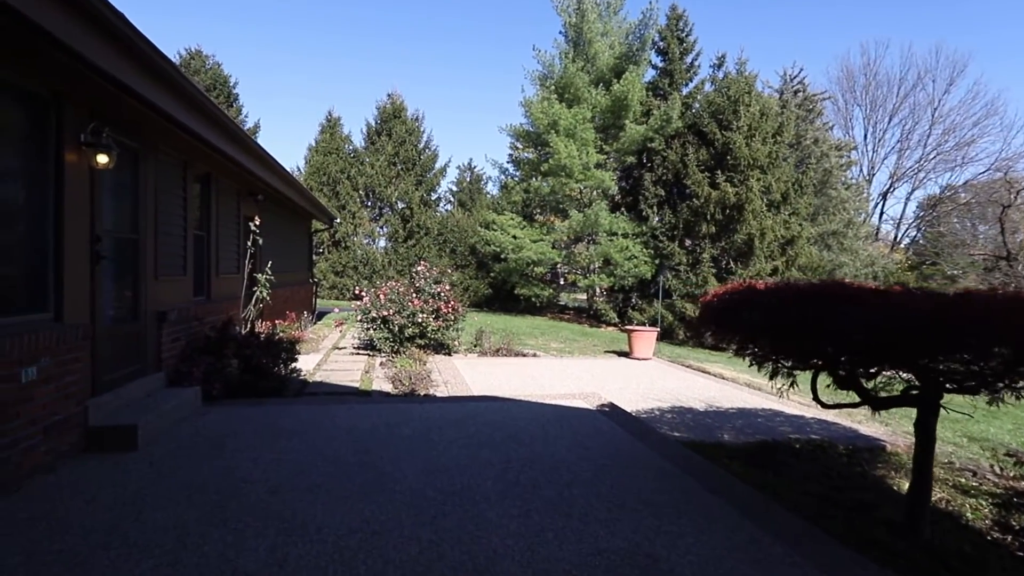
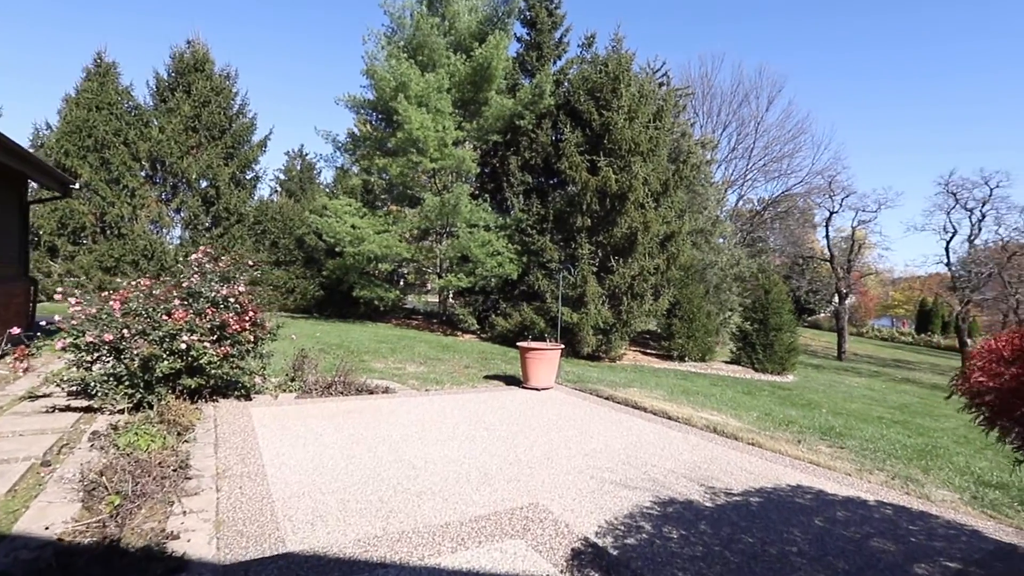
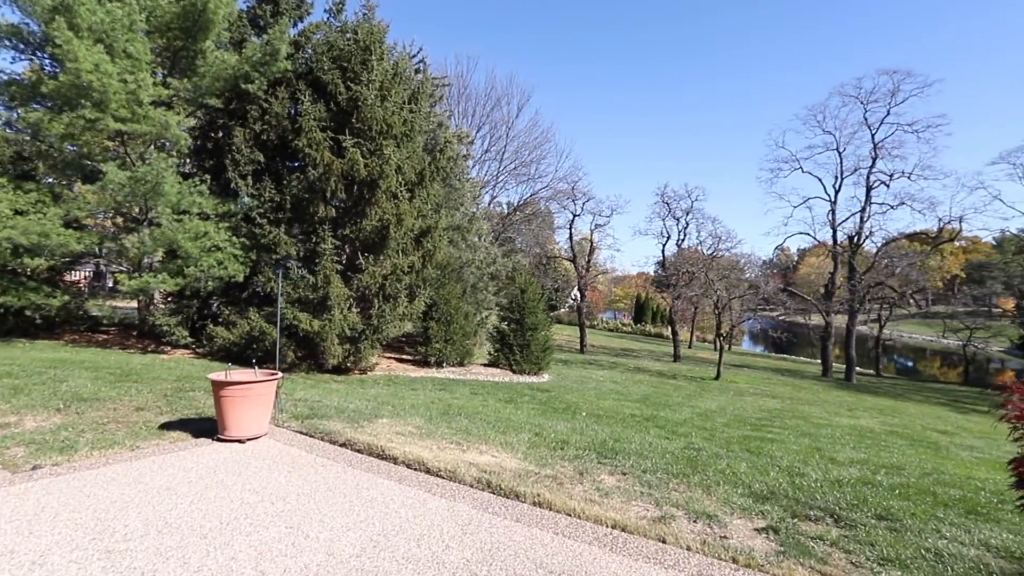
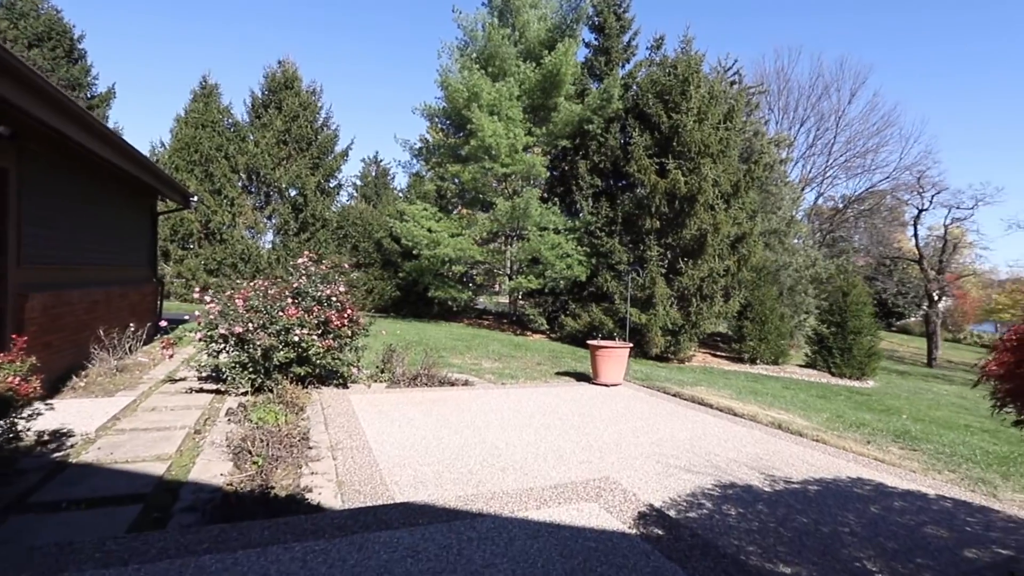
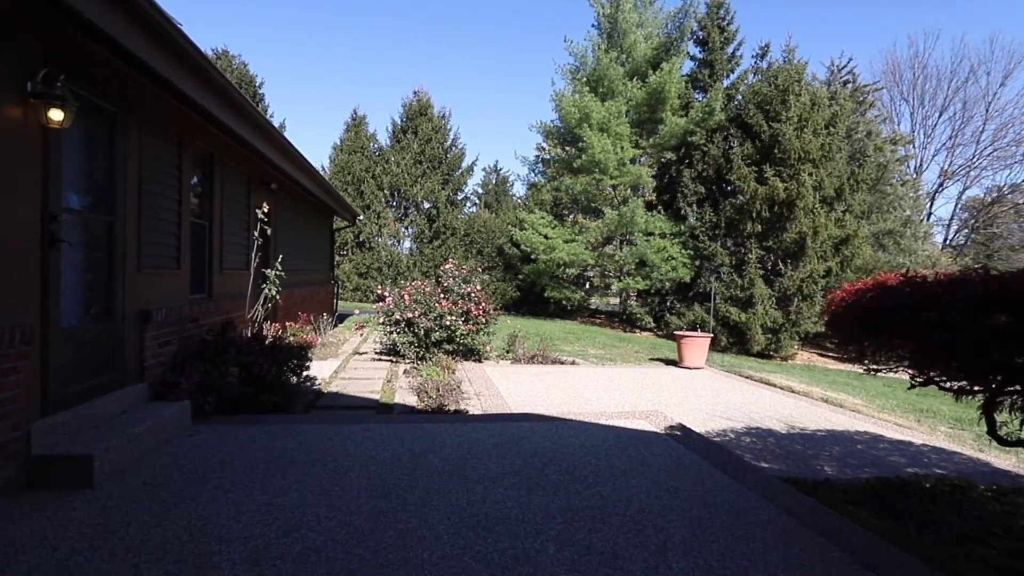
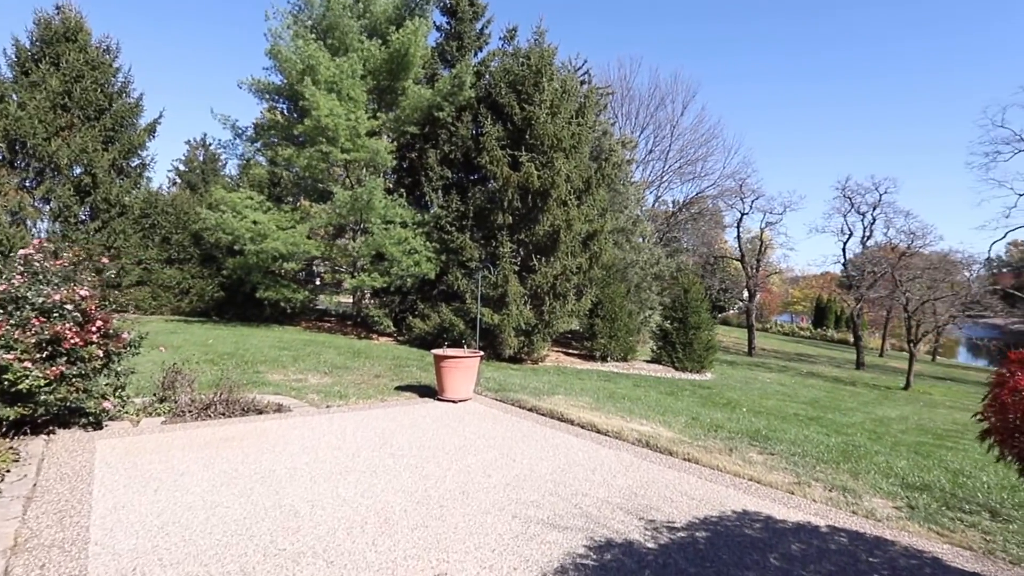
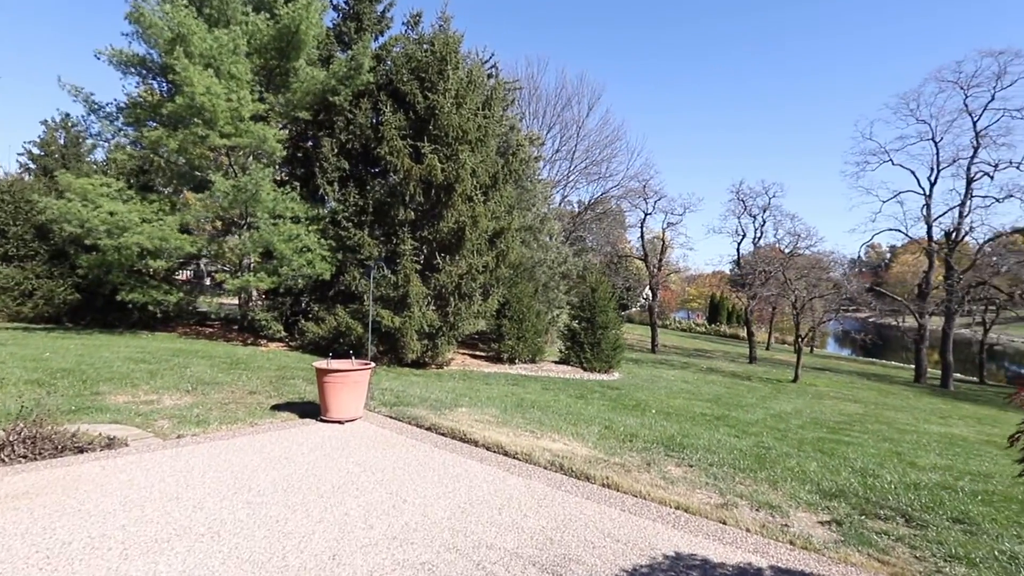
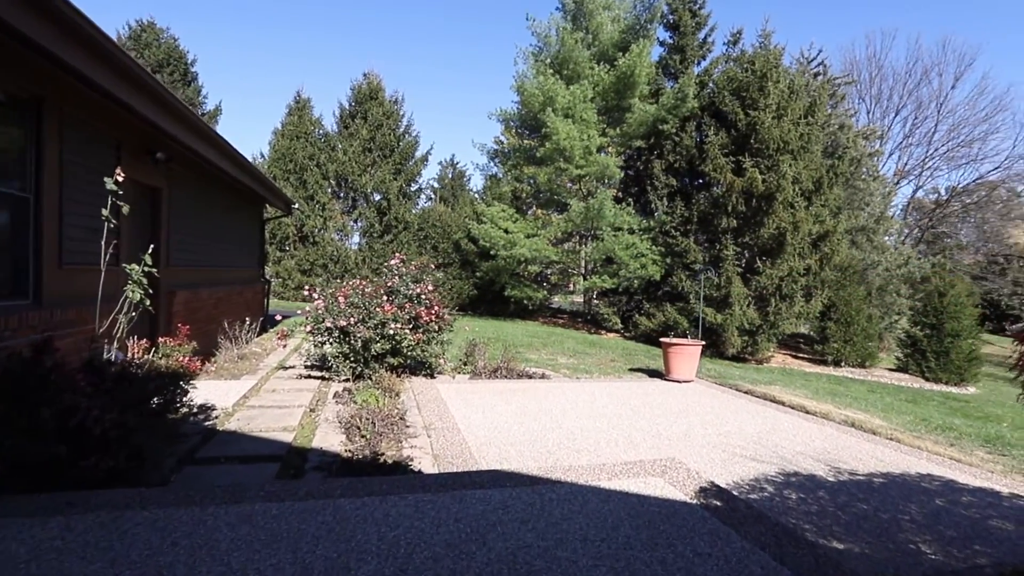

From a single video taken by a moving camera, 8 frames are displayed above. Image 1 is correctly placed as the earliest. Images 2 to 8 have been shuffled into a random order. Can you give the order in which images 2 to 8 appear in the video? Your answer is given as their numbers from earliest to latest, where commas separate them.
5, 8, 4, 2, 6, 7, 3
